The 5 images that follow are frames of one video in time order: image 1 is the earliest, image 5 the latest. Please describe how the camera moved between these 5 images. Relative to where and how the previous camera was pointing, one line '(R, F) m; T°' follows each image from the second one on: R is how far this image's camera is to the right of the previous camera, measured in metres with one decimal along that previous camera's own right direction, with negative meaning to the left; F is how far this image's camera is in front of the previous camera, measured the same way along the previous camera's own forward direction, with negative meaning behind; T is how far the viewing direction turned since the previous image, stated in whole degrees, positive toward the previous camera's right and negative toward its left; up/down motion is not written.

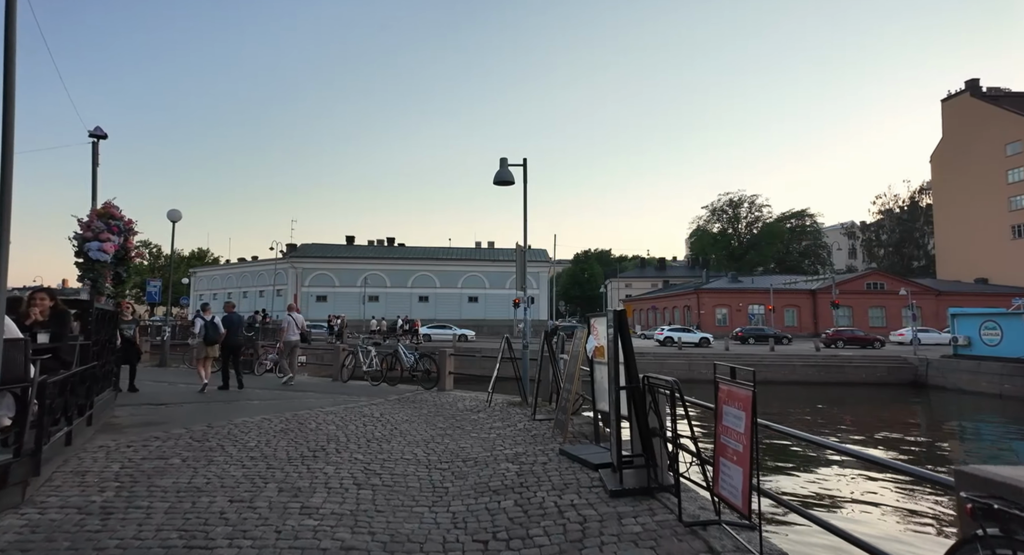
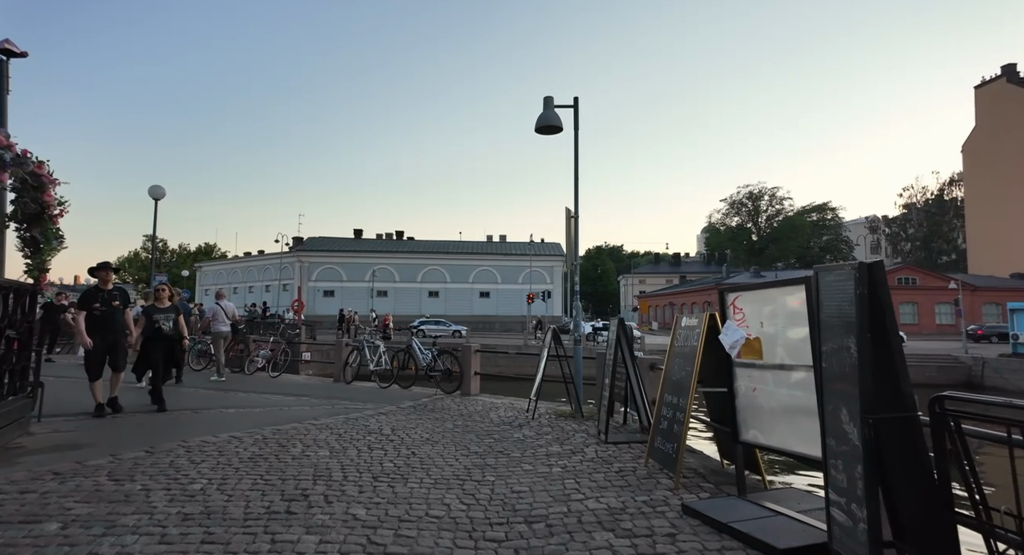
(-0.6, +2.6) m; -1°
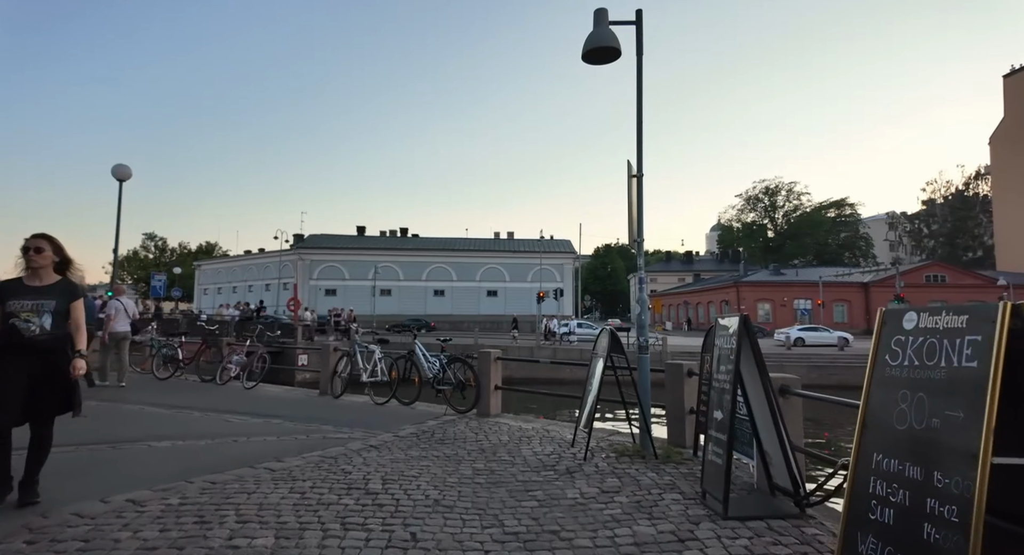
(-0.4, +2.5) m; -1°
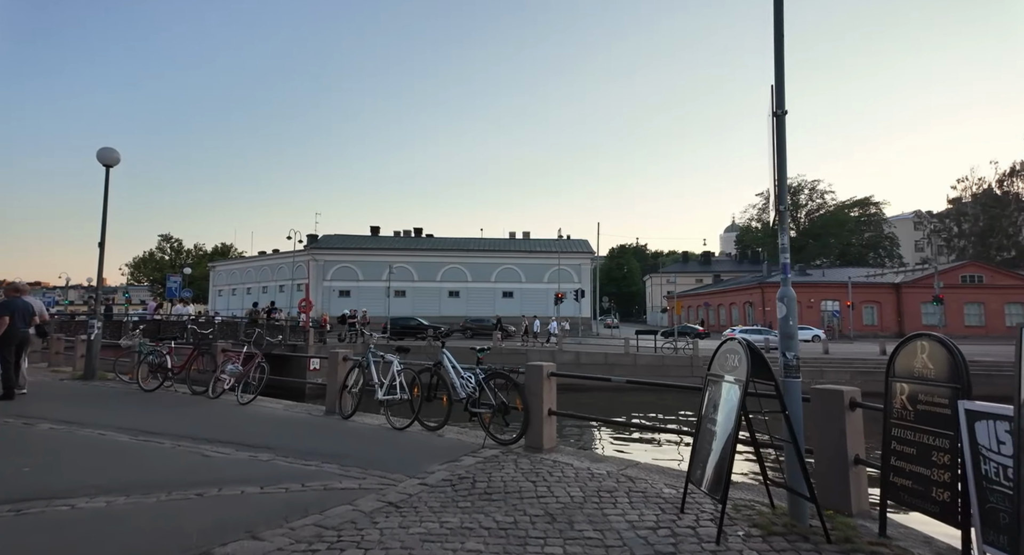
(-0.5, +2.1) m; -1°
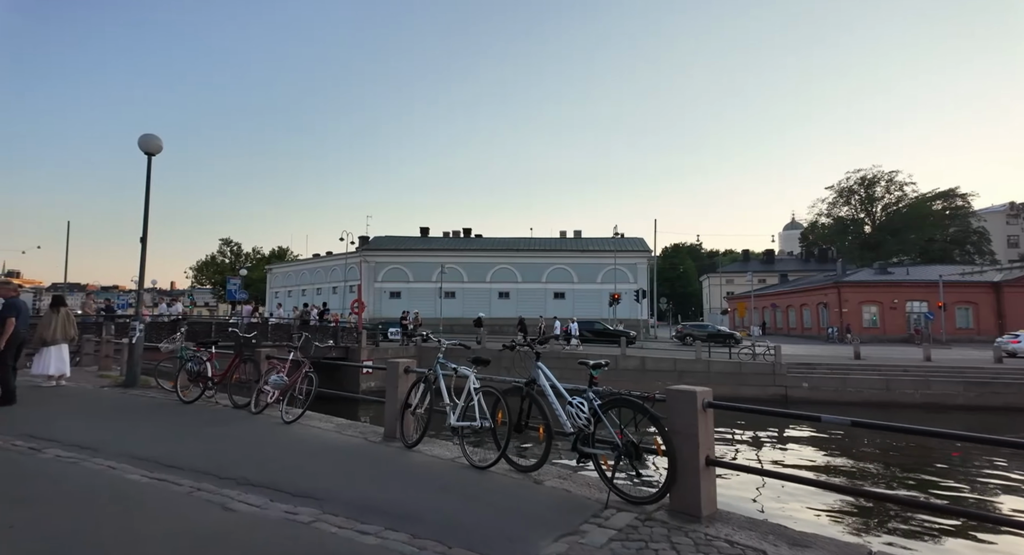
(-0.7, +2.1) m; -5°
